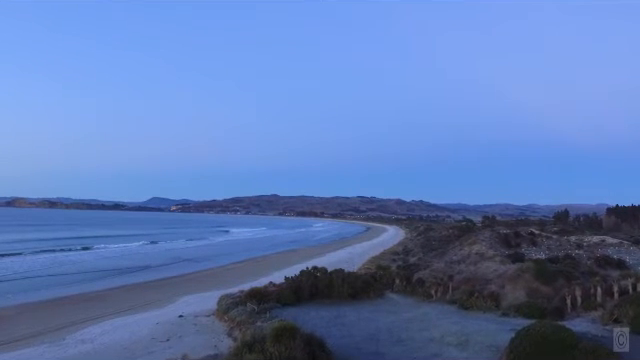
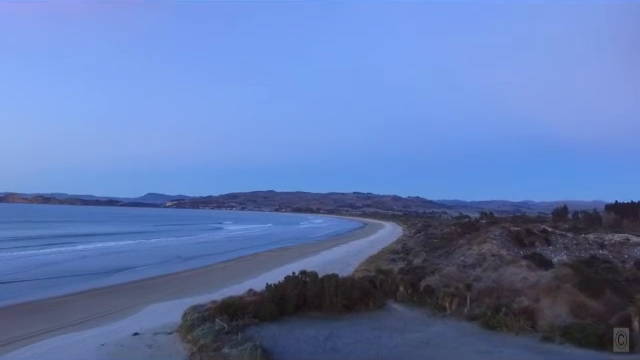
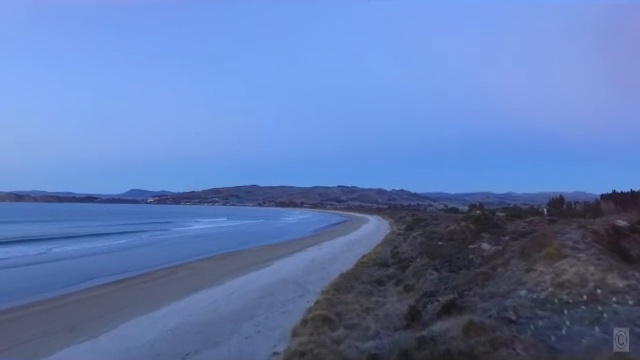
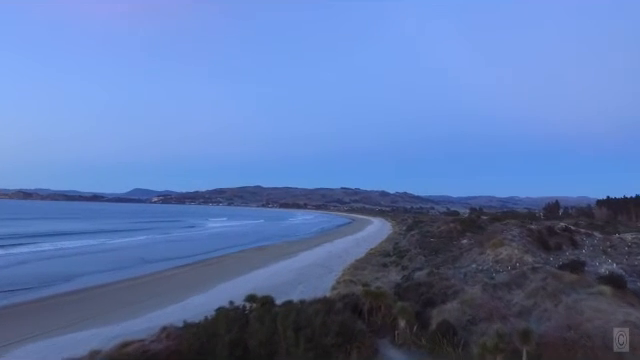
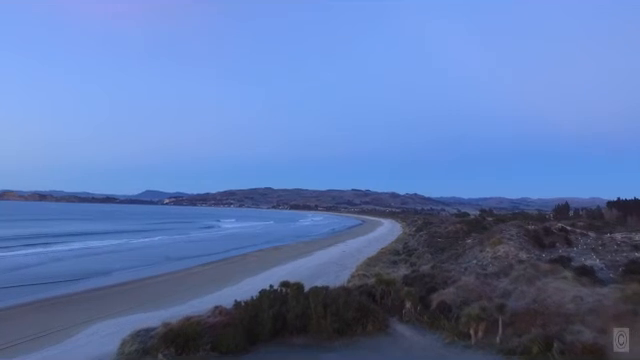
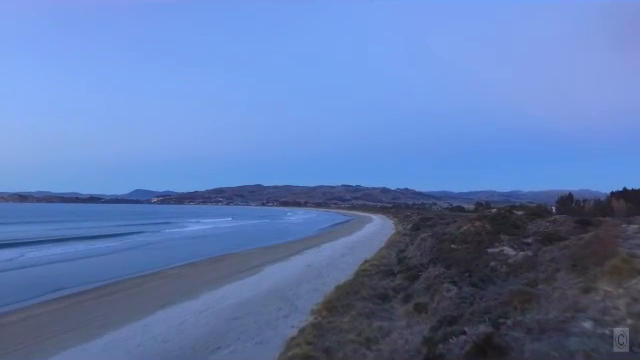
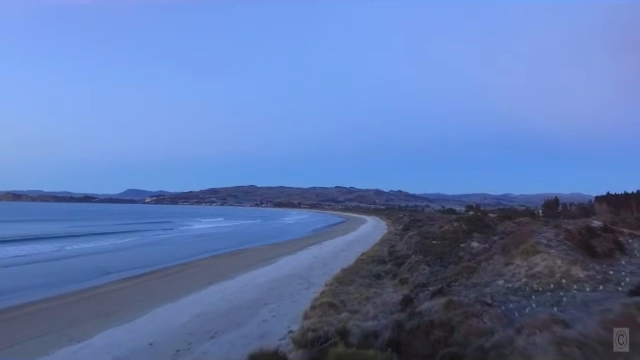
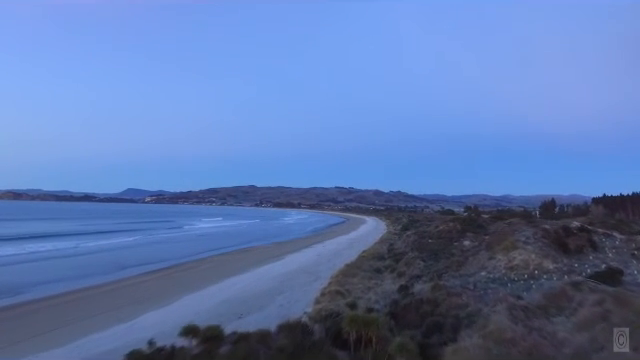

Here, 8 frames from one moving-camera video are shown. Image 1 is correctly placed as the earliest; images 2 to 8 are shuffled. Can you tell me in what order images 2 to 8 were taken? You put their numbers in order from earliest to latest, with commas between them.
2, 5, 4, 8, 7, 3, 6
